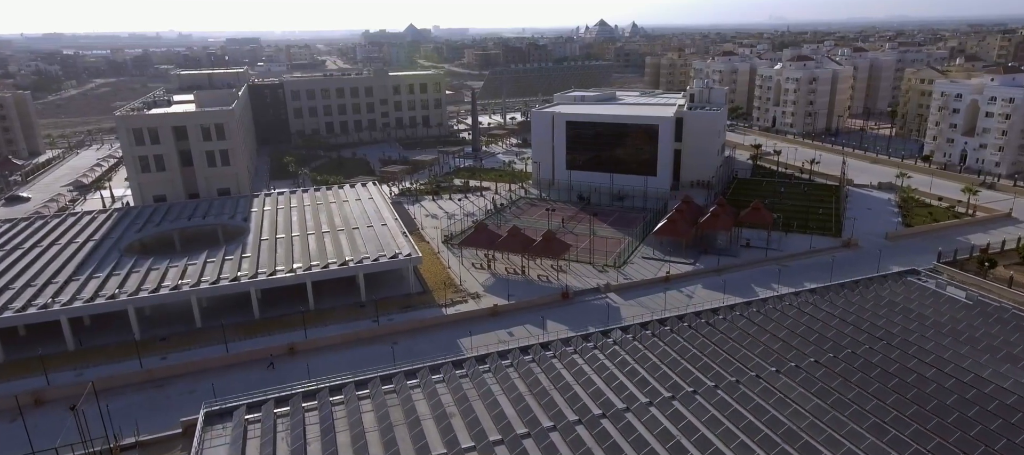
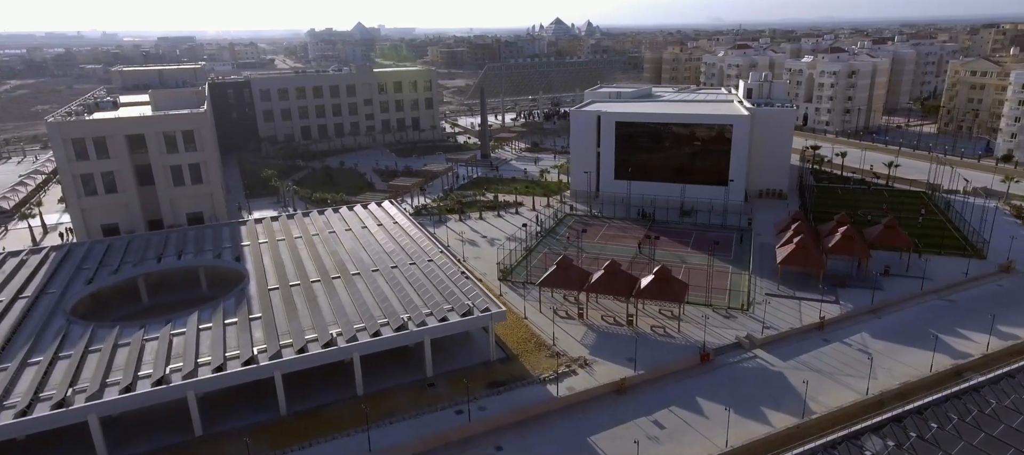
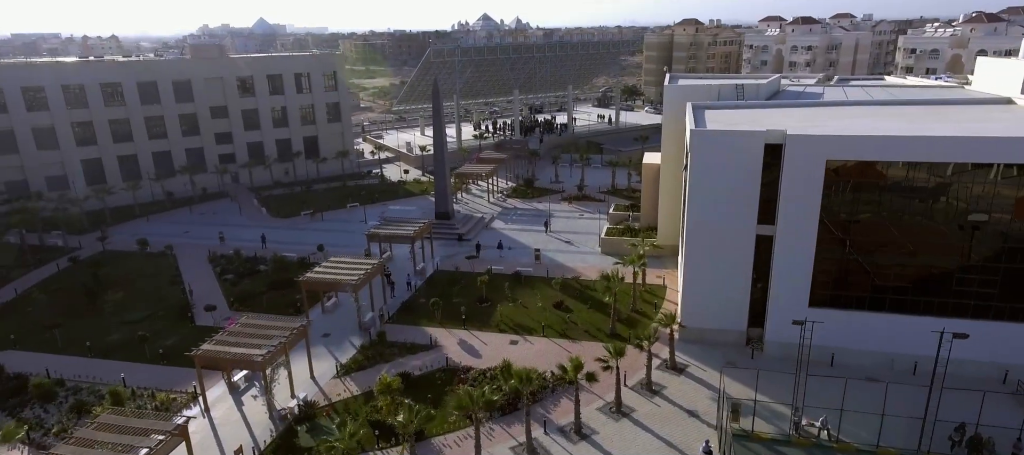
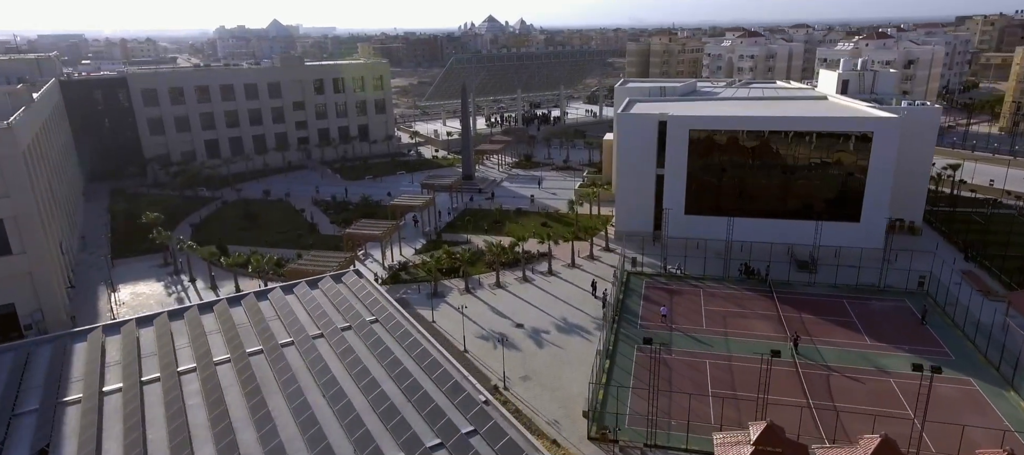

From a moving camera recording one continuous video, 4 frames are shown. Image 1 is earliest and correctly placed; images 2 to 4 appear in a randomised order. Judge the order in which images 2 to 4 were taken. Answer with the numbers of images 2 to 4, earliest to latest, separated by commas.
2, 4, 3
